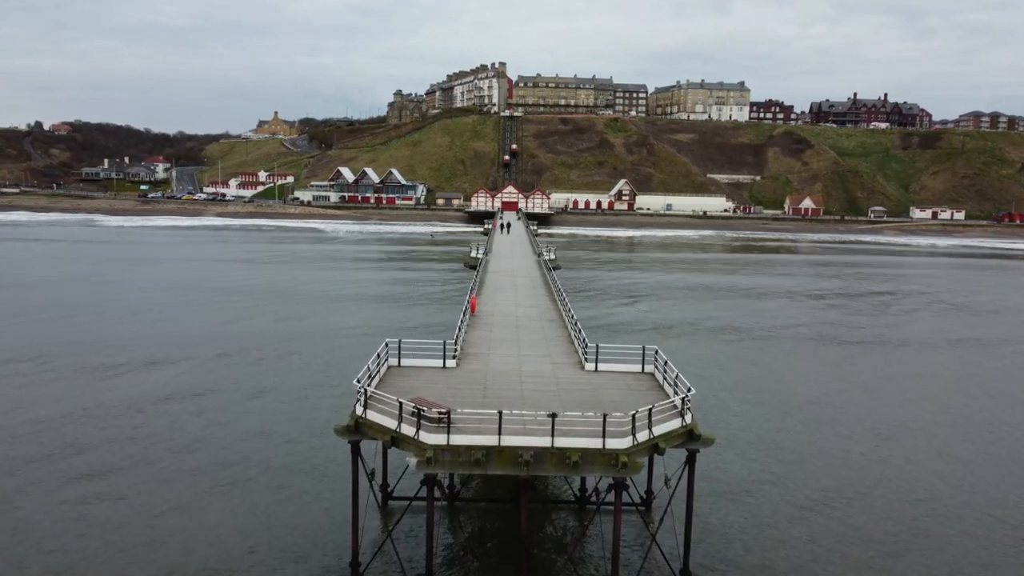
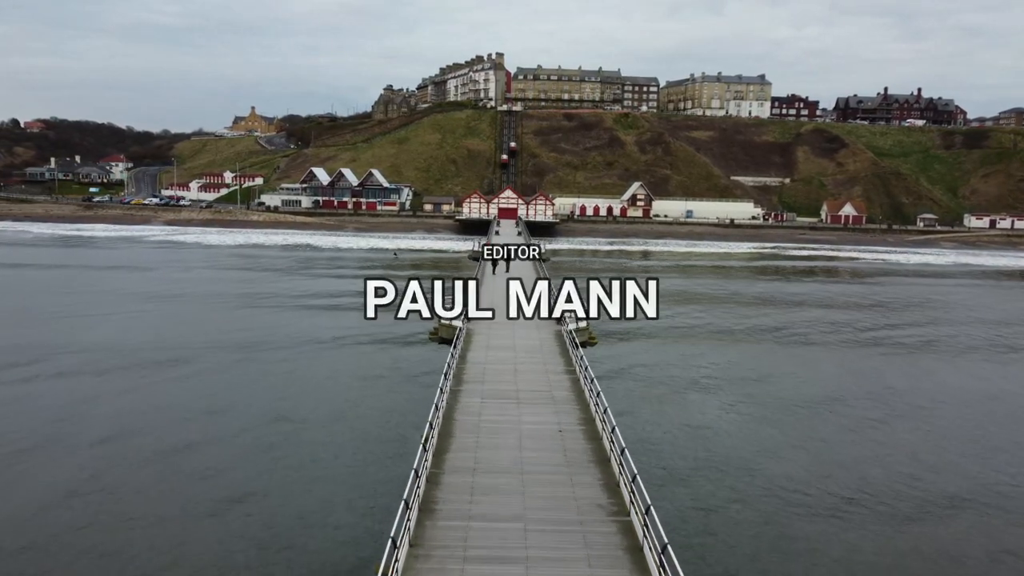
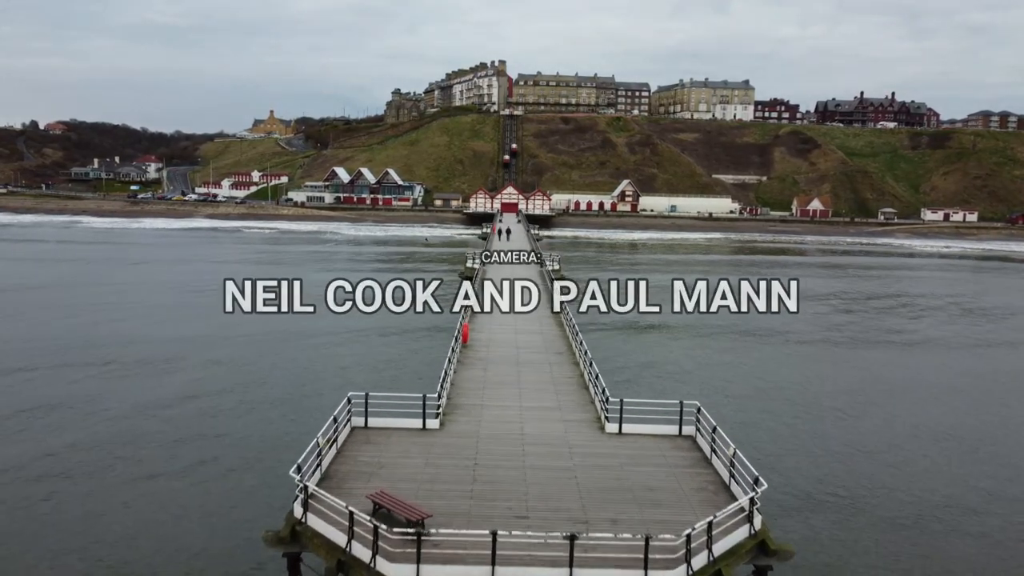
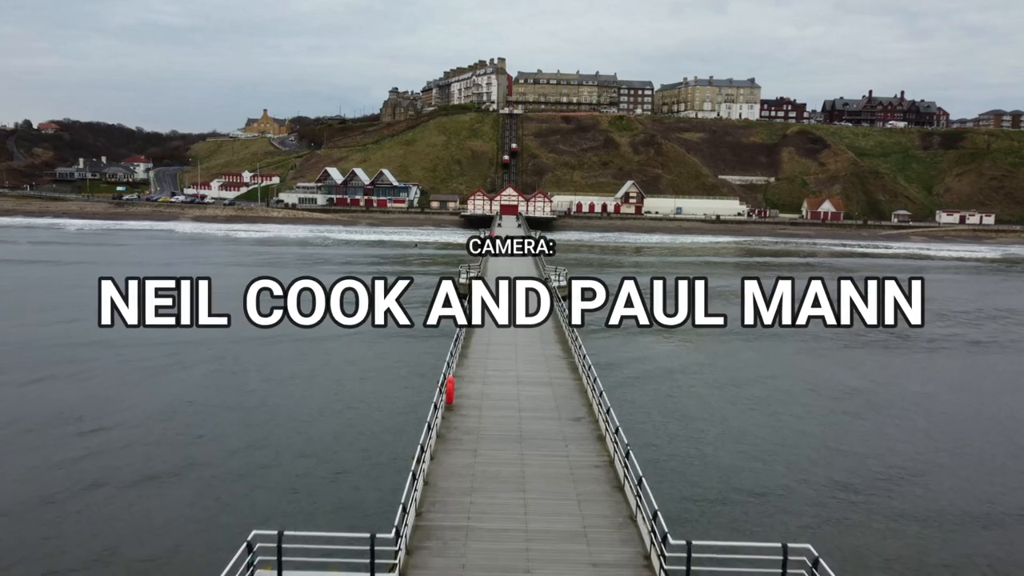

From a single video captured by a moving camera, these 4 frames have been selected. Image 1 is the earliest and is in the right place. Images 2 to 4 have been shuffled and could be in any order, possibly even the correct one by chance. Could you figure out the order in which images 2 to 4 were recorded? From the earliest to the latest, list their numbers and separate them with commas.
3, 4, 2
